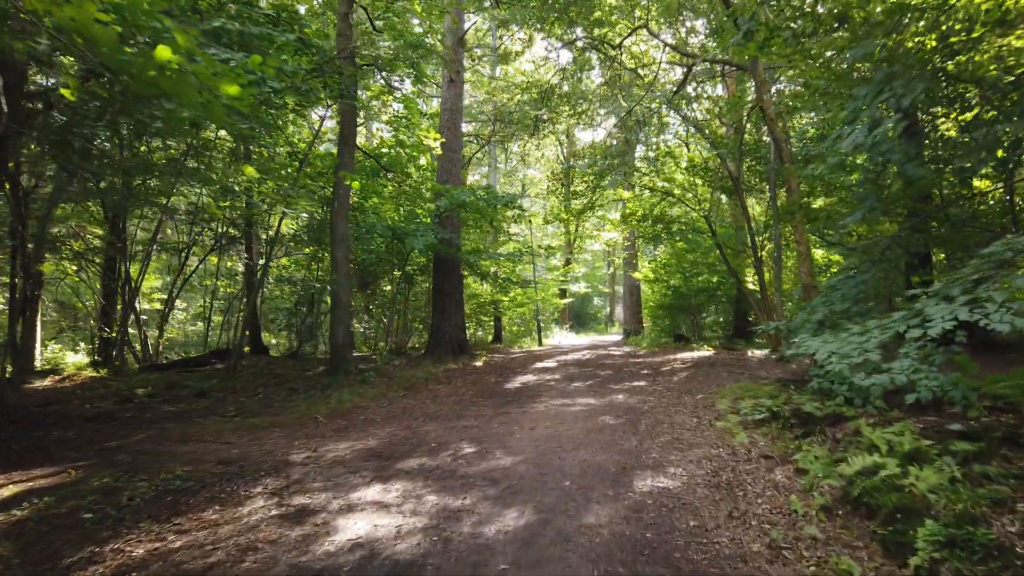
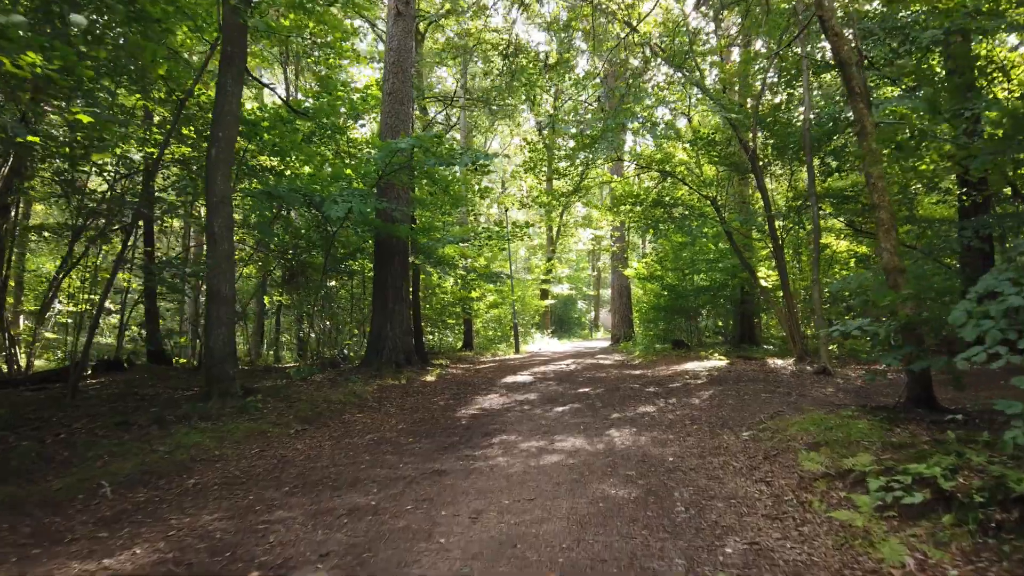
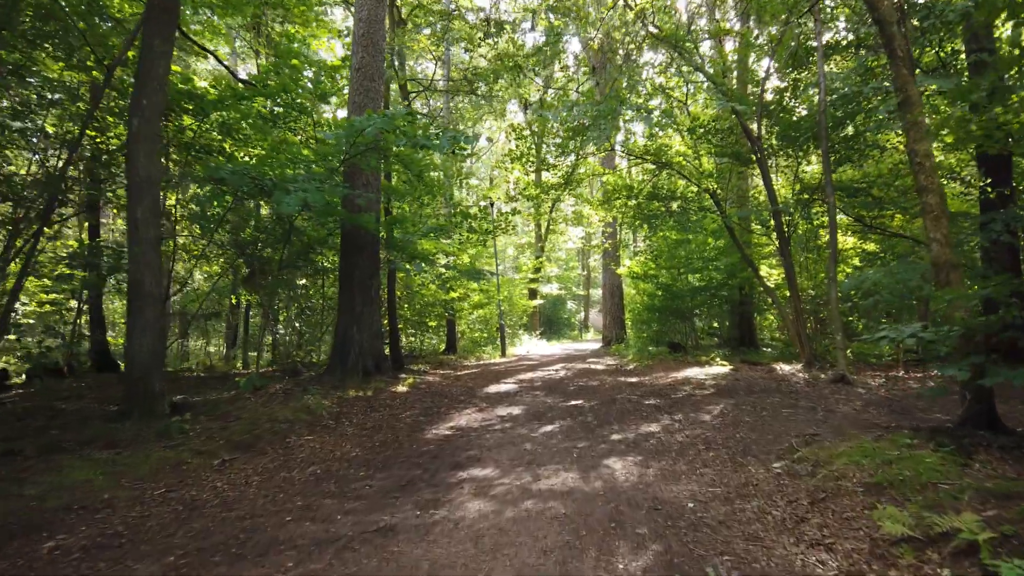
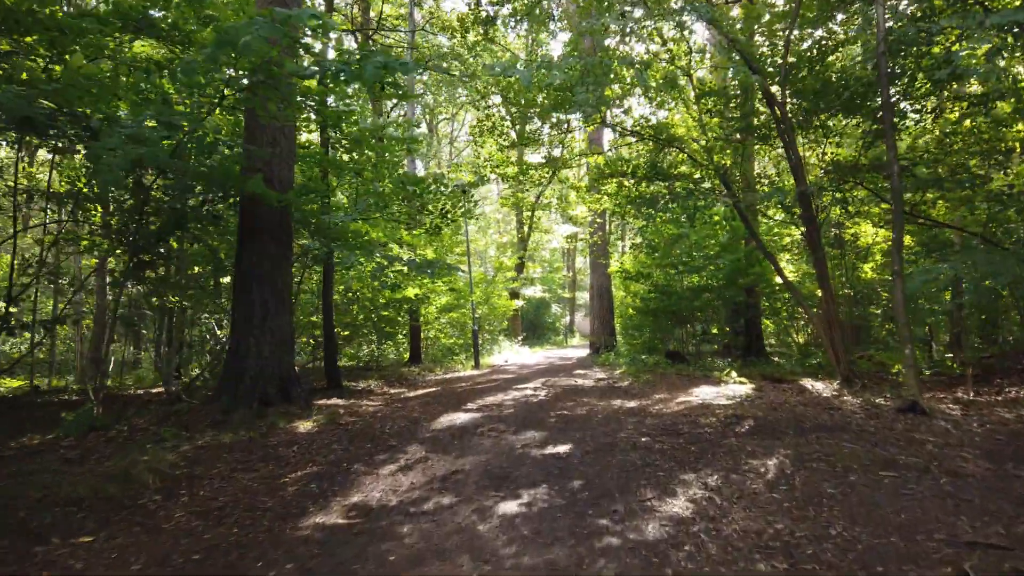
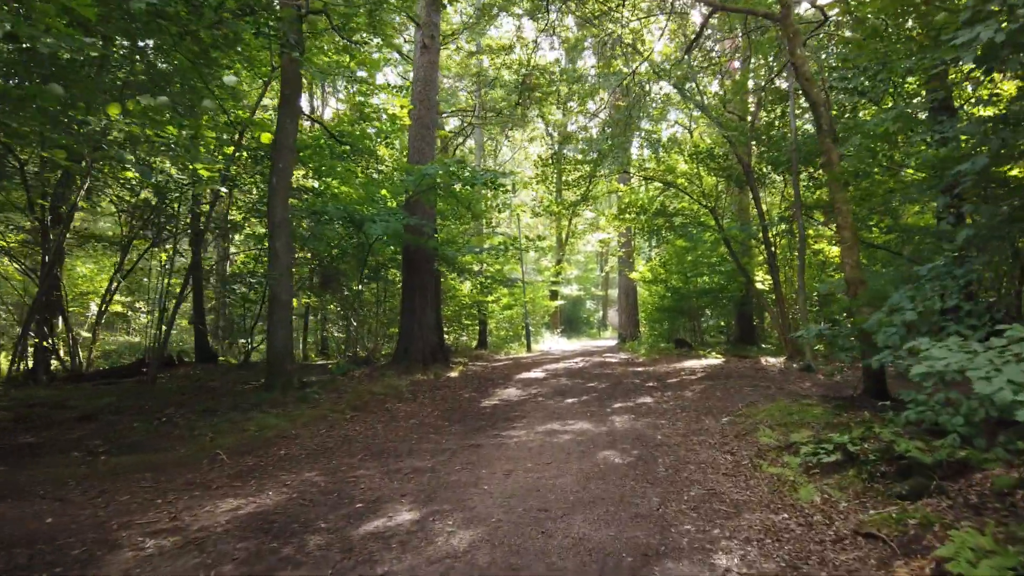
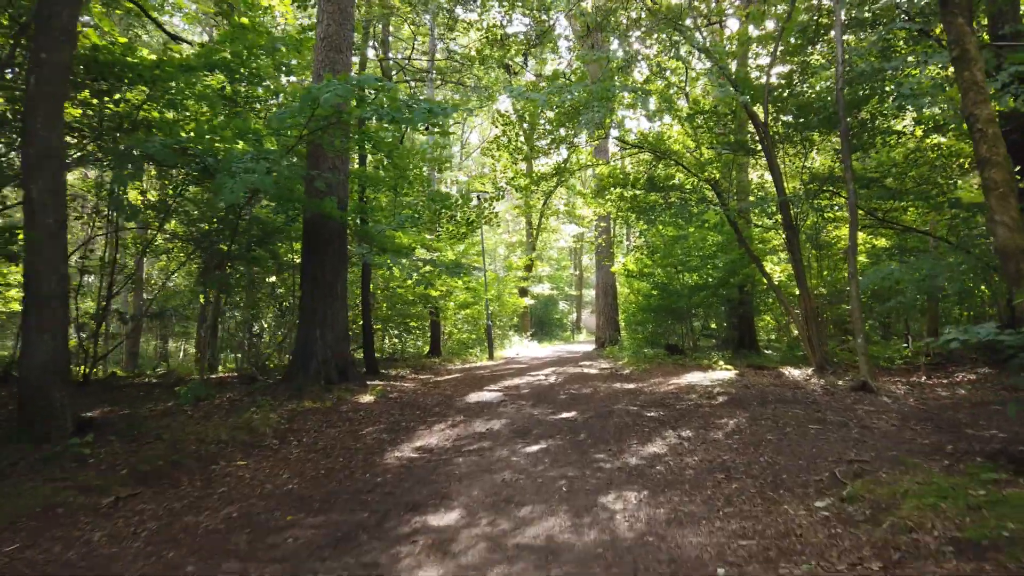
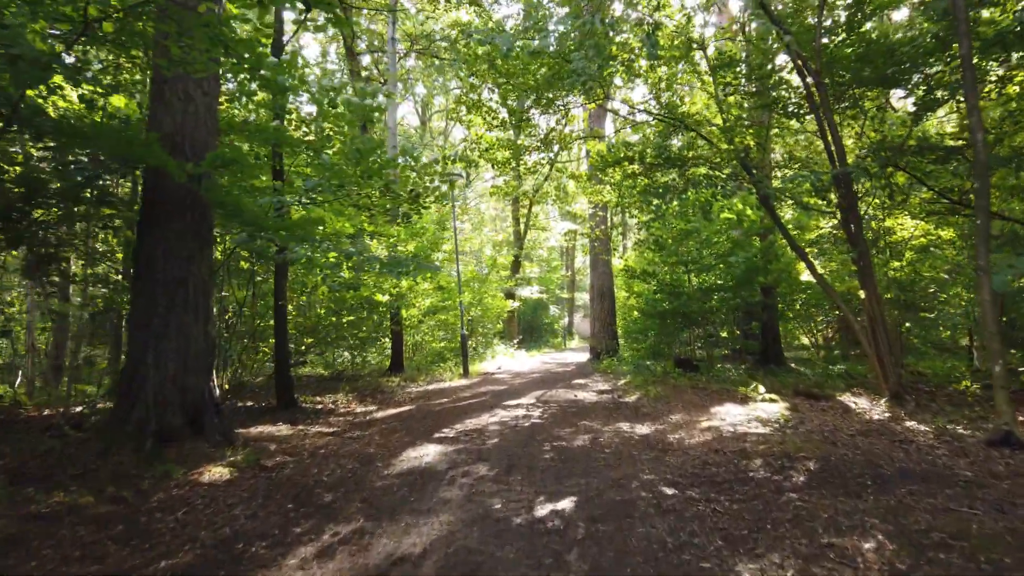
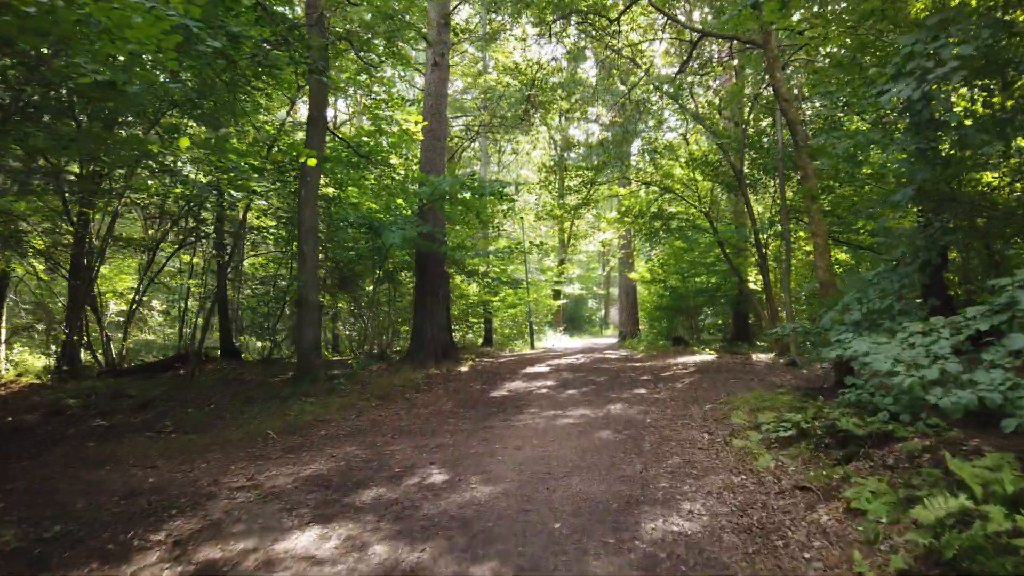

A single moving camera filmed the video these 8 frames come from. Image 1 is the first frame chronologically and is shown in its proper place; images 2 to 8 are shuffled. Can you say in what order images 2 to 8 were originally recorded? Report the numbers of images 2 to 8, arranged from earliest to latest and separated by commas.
8, 5, 2, 3, 6, 4, 7
